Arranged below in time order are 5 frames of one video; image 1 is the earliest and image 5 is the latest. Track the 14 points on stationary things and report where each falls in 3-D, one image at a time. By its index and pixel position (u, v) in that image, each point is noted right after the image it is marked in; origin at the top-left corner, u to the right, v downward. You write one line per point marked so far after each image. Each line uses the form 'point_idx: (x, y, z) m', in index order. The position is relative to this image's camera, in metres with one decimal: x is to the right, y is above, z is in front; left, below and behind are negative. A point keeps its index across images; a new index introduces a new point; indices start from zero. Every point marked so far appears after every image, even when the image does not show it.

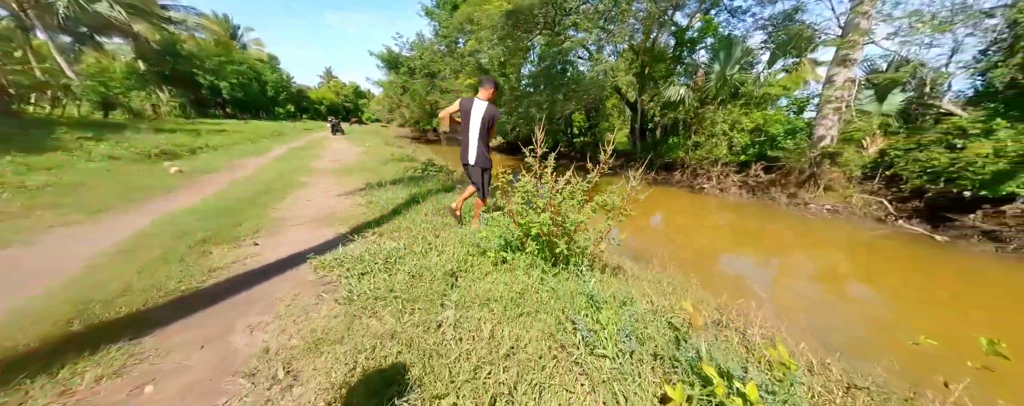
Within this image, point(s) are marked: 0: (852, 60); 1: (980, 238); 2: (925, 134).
0: (+7.8, +3.3, +7.0) m
1: (+7.5, -0.6, +4.8) m
2: (+7.9, +1.3, +5.9) m
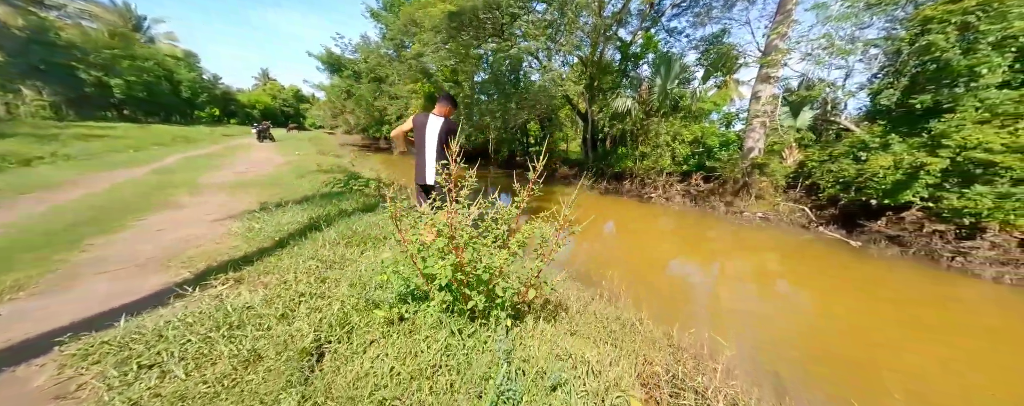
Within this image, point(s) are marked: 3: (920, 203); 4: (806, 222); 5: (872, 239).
0: (+6.5, +3.1, +7.7) m
1: (+6.6, -0.7, +5.4) m
2: (+6.9, +1.2, +6.5) m
3: (+6.6, 0.0, +5.0) m
4: (+6.4, -0.4, +6.6) m
5: (+6.6, -0.7, +5.6) m
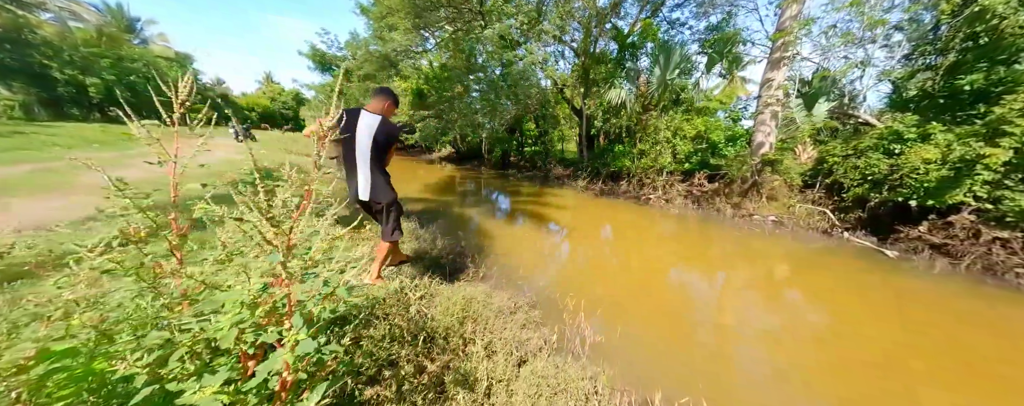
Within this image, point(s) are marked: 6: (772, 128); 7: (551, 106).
0: (+6.0, +3.1, +6.8) m
1: (+6.1, -0.7, +4.5) m
2: (+6.4, +1.2, +5.6) m
3: (+6.1, 0.0, +4.1) m
4: (+5.9, -0.5, +5.8) m
5: (+6.1, -0.7, +4.7) m
6: (+5.9, +1.7, +7.0) m
7: (+1.5, +3.6, +11.5) m
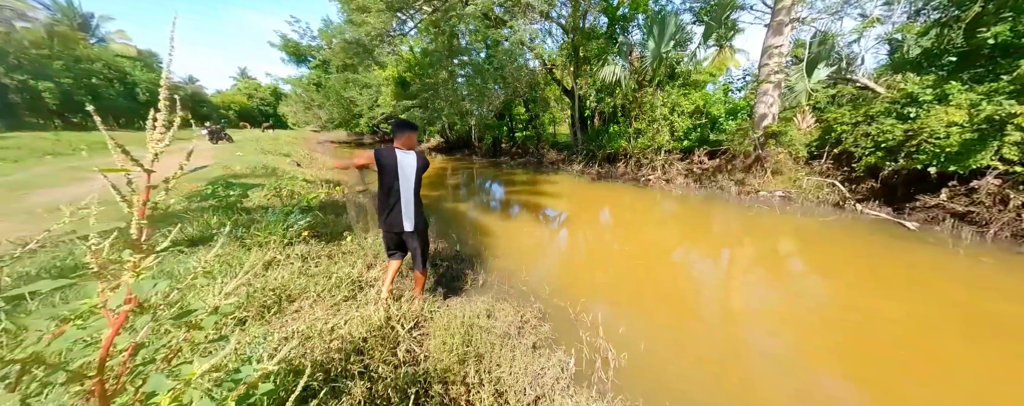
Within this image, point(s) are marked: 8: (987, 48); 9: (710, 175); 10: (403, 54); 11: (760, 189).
0: (+5.8, +3.7, +6.4) m
1: (+6.1, -0.2, +4.3) m
2: (+6.2, +1.7, +5.3) m
3: (+6.1, +0.5, +3.8) m
4: (+5.9, +0.1, +5.5) m
5: (+6.1, -0.2, +4.5) m
6: (+5.7, +2.3, +6.7) m
7: (+1.0, +4.1, +11.0) m
8: (+6.6, +2.2, +4.3) m
9: (+4.7, +0.7, +7.4) m
10: (-4.0, +5.5, +11.3) m
11: (+5.2, +0.3, +6.4) m
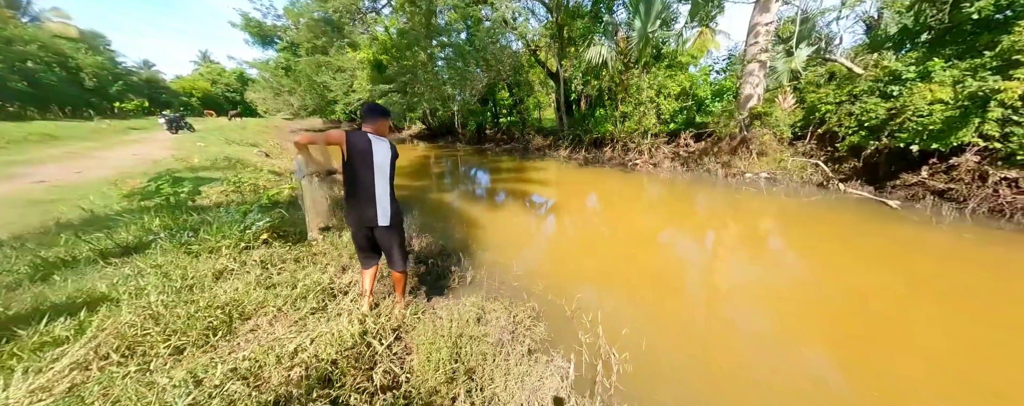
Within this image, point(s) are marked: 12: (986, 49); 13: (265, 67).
0: (+5.4, +4.1, +6.3) m
1: (+5.9, +0.1, +4.4) m
2: (+6.0, +2.1, +5.3) m
3: (+5.9, +0.7, +3.9) m
4: (+5.6, +0.4, +5.6) m
5: (+5.9, +0.1, +4.6) m
6: (+5.3, +2.7, +6.6) m
7: (+0.4, +4.6, +10.6) m
8: (+6.4, +2.5, +4.3) m
9: (+4.4, +1.1, +7.3) m
10: (-4.6, +5.8, +10.7) m
11: (+4.9, +0.7, +6.4) m
12: (+6.3, +2.0, +4.1) m
13: (-11.6, +6.4, +14.5) m
